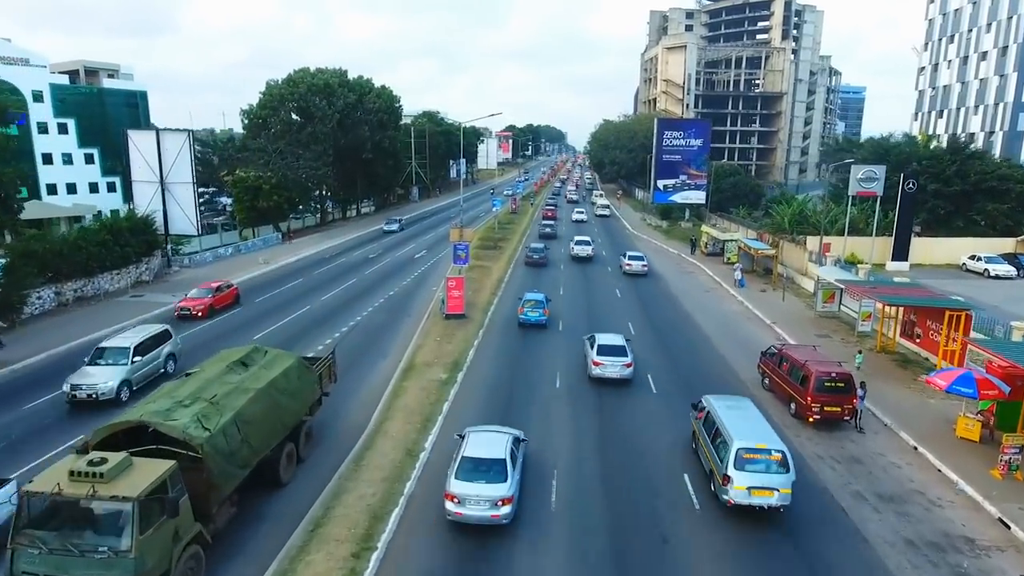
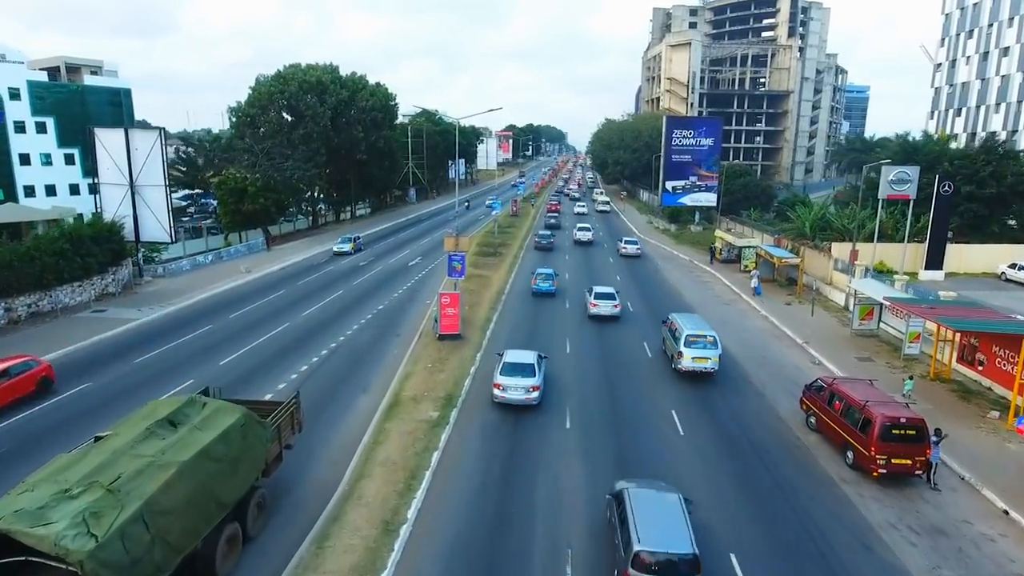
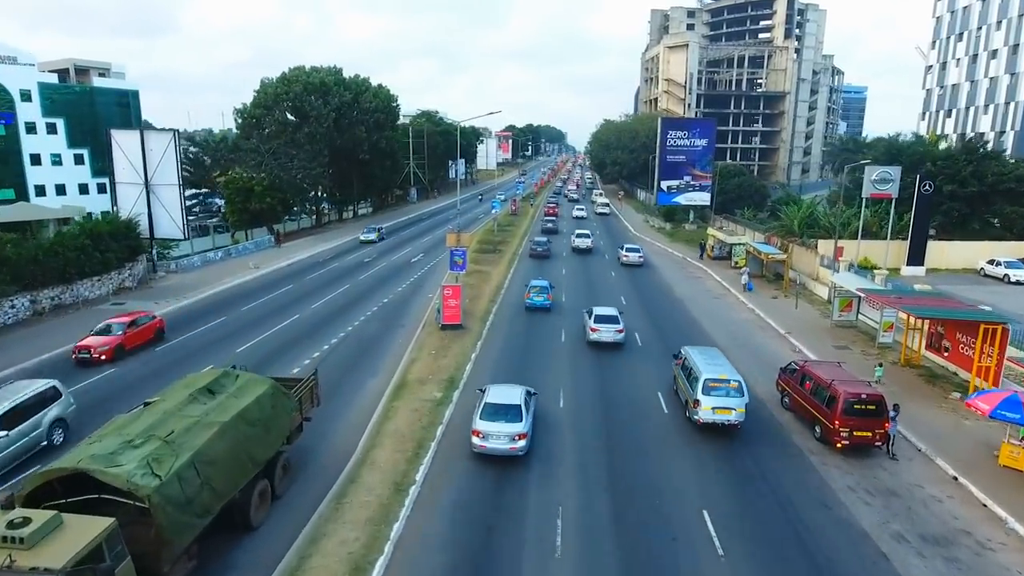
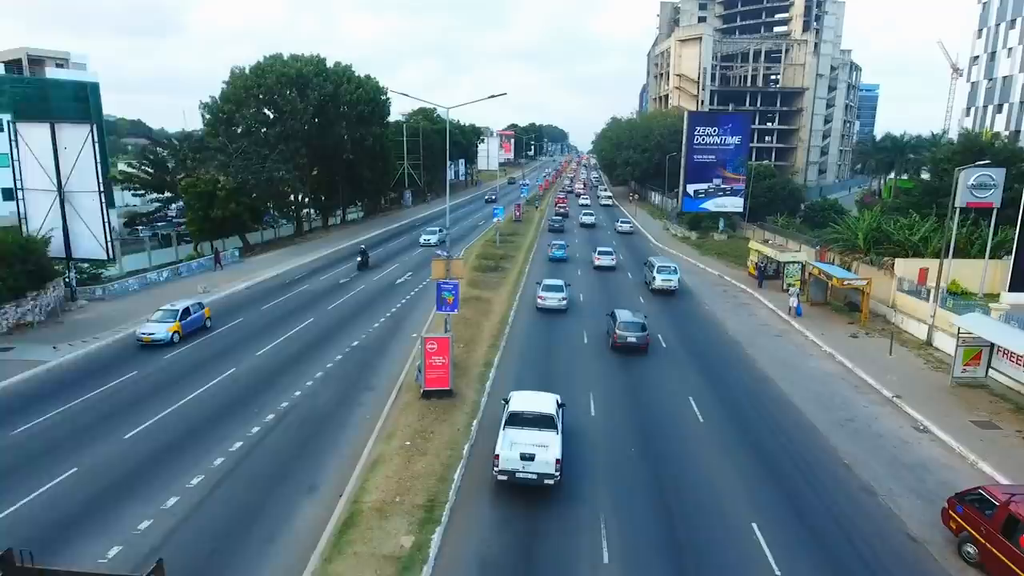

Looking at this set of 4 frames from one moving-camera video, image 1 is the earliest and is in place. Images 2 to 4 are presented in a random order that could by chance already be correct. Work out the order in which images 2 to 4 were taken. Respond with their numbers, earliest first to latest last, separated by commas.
3, 2, 4
